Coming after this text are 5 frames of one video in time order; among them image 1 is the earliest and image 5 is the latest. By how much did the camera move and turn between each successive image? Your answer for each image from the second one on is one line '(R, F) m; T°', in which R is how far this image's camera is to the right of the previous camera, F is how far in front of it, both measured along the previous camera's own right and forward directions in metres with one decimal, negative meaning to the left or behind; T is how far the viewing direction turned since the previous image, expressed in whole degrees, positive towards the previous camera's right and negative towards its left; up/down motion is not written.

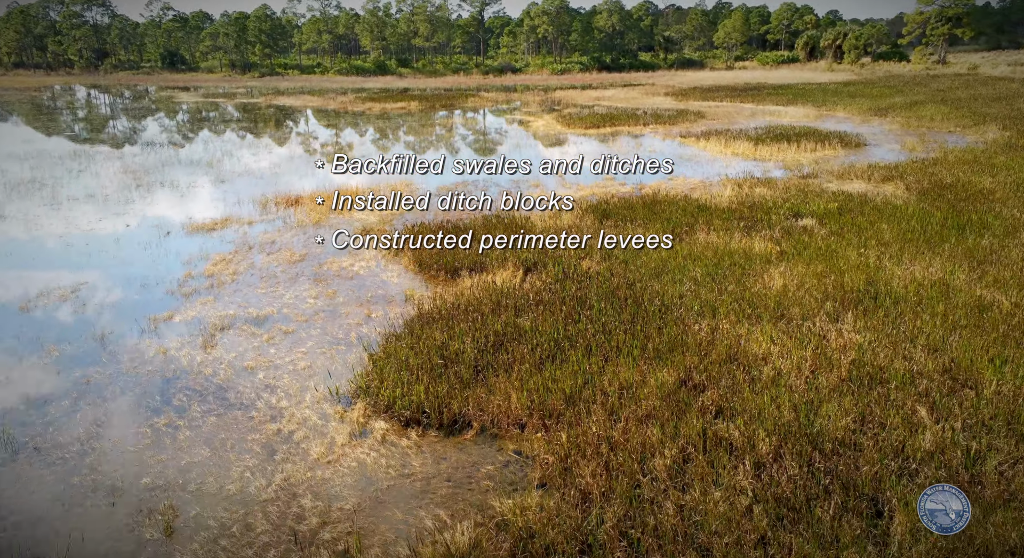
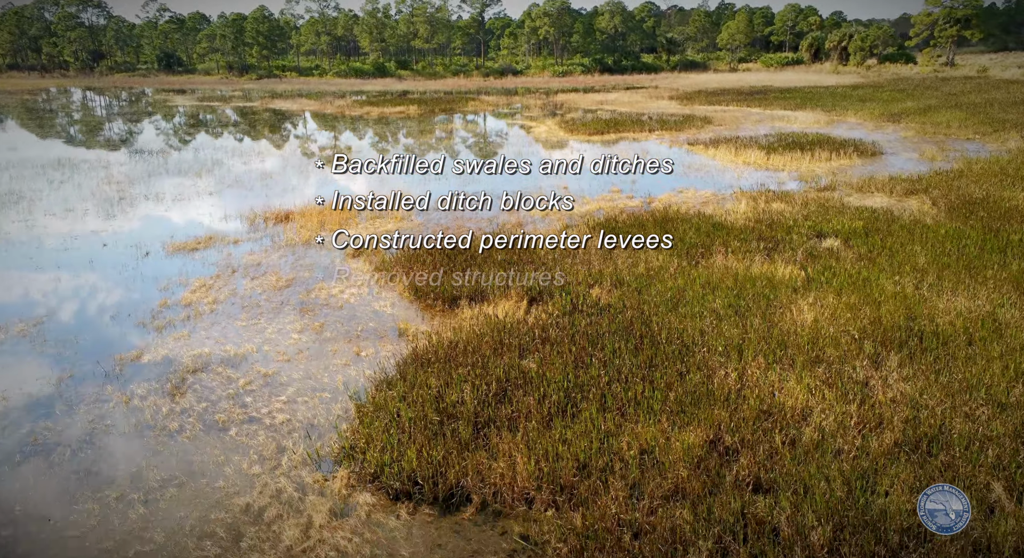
(0.0, +0.8) m; 0°
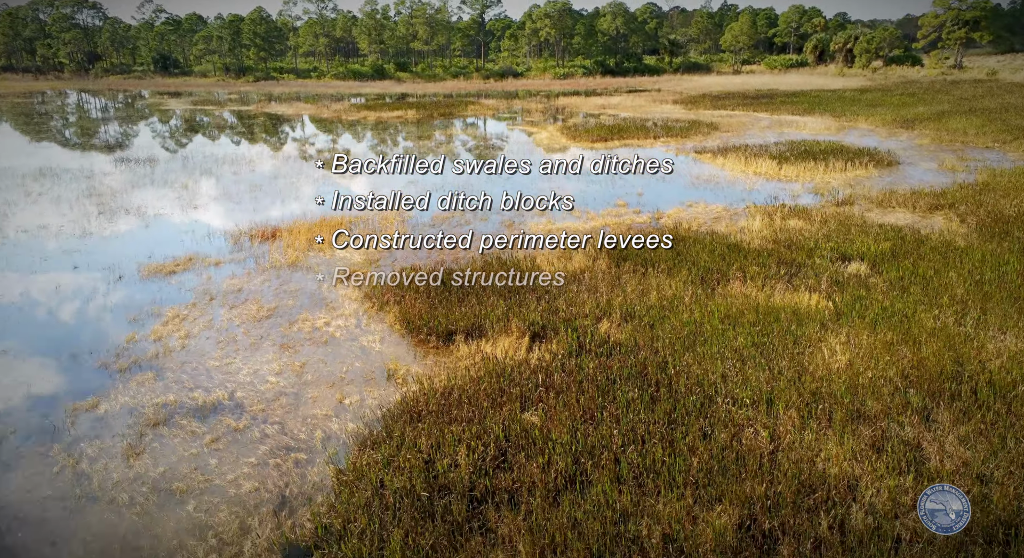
(0.0, +0.8) m; 0°
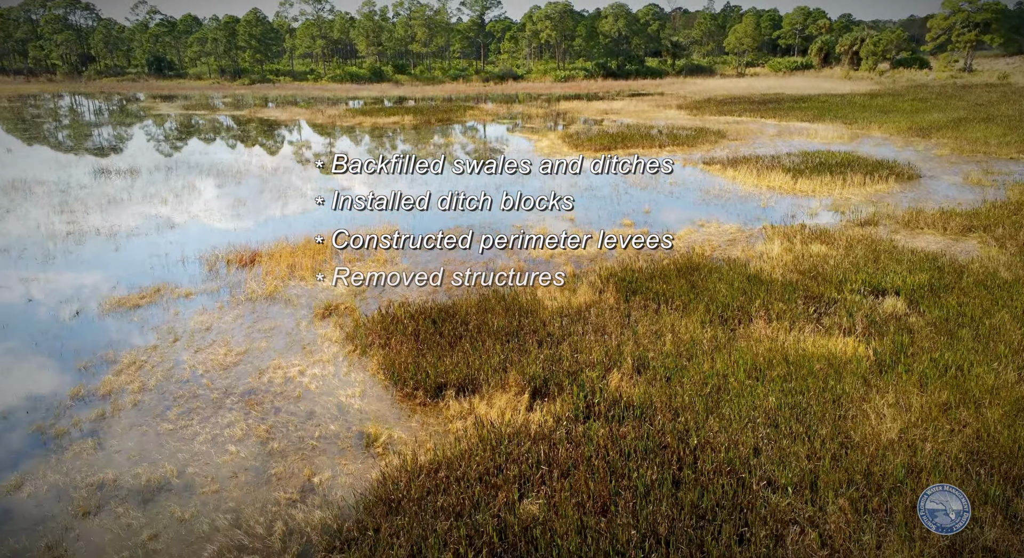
(0.0, +1.0) m; 0°
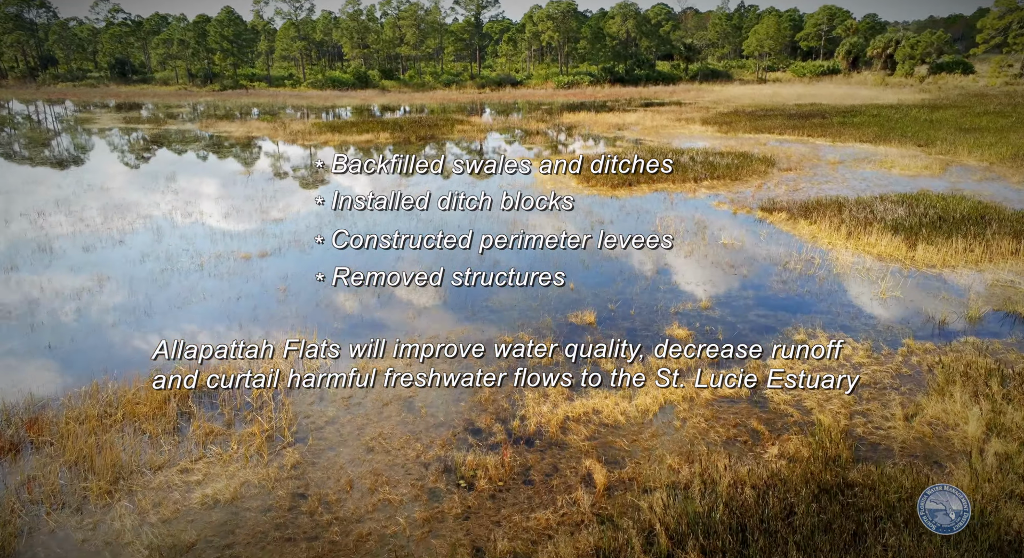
(+0.2, +5.5) m; 0°
